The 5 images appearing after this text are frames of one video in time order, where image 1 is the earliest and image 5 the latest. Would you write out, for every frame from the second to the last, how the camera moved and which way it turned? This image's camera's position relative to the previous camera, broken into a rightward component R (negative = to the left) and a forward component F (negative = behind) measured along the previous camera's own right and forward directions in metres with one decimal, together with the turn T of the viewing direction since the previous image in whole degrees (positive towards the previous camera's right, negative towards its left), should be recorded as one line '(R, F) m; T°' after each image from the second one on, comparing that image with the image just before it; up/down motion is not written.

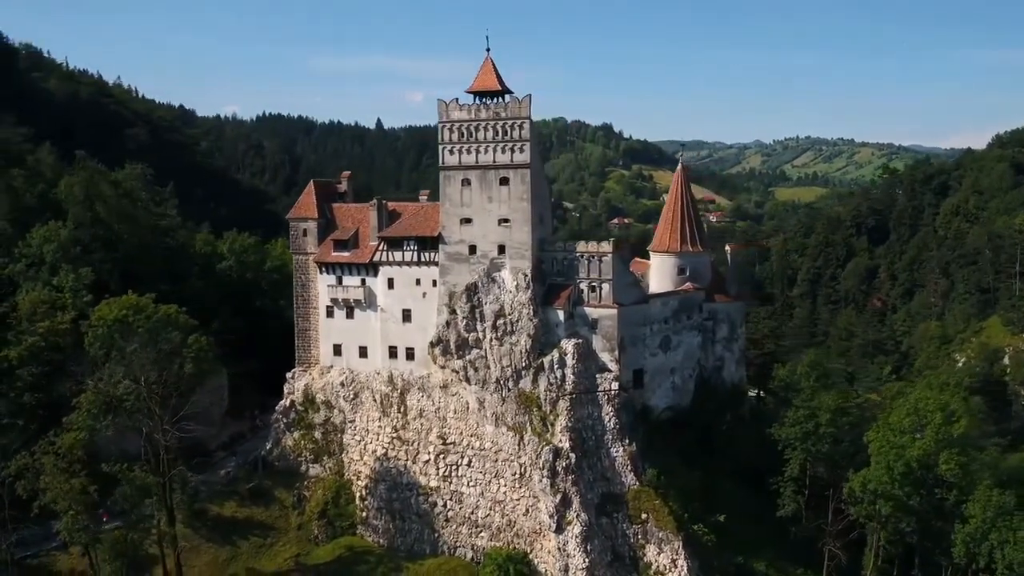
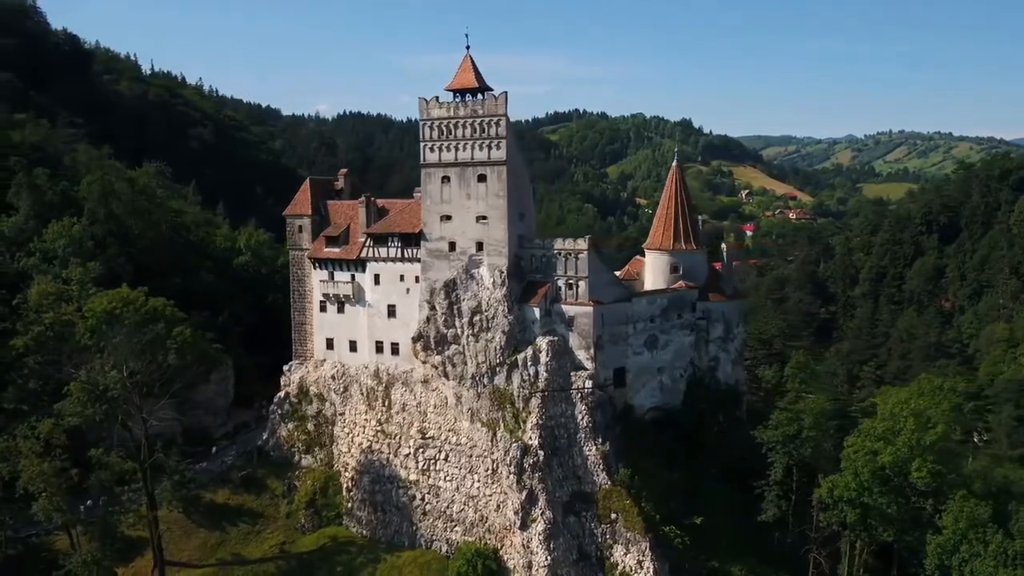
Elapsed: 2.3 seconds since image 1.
(+5.6, +0.1) m; -5°
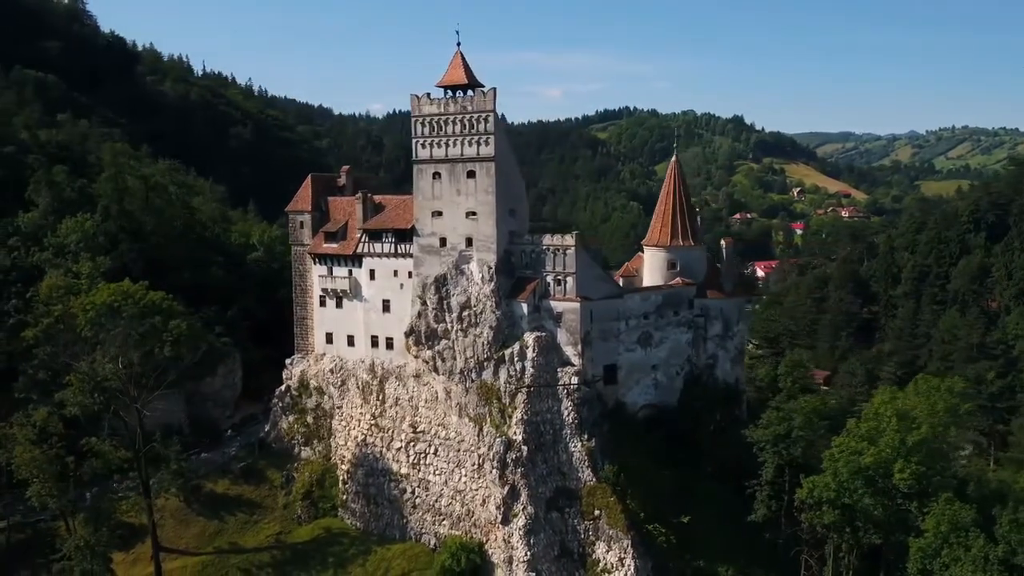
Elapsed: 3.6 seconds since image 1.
(+3.4, 0.0) m; -3°
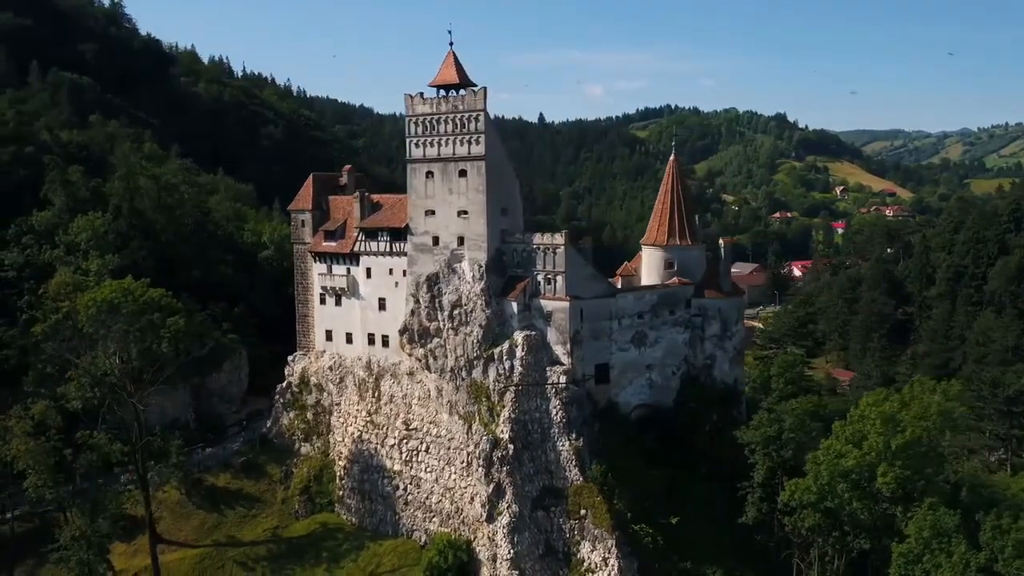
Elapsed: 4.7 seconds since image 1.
(+2.7, 0.0) m; -3°
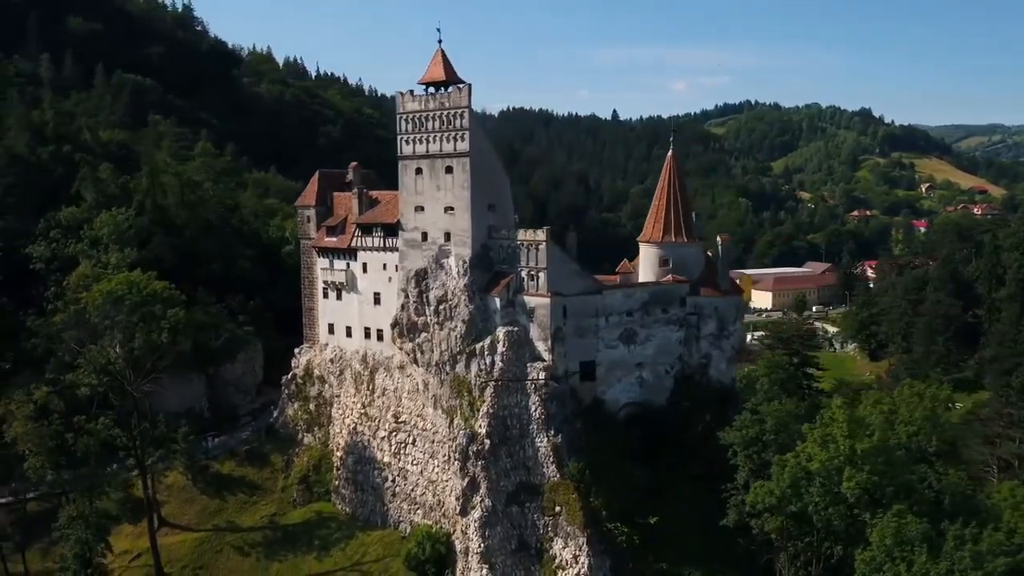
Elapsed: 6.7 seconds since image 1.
(+5.1, +0.1) m; -5°
